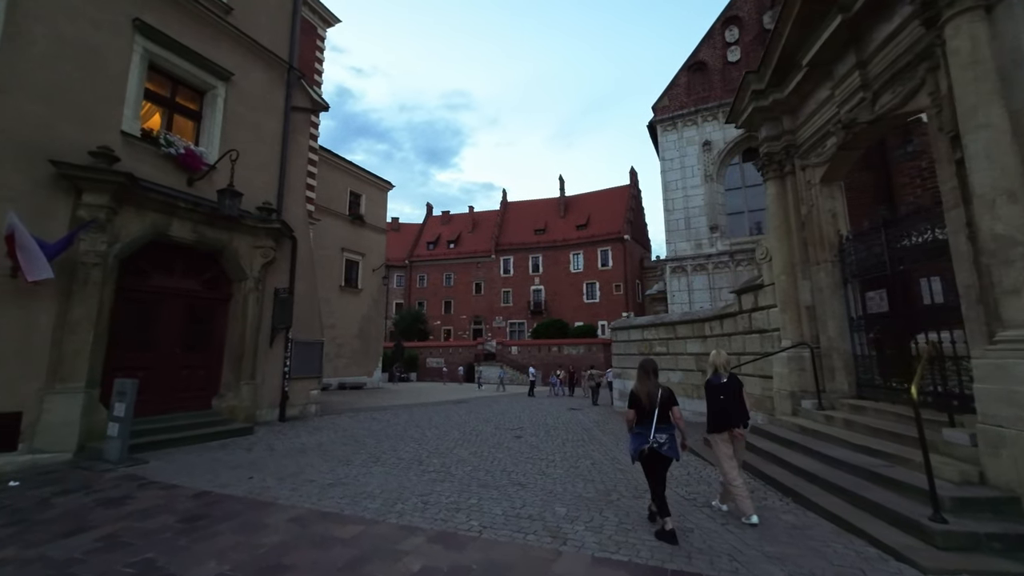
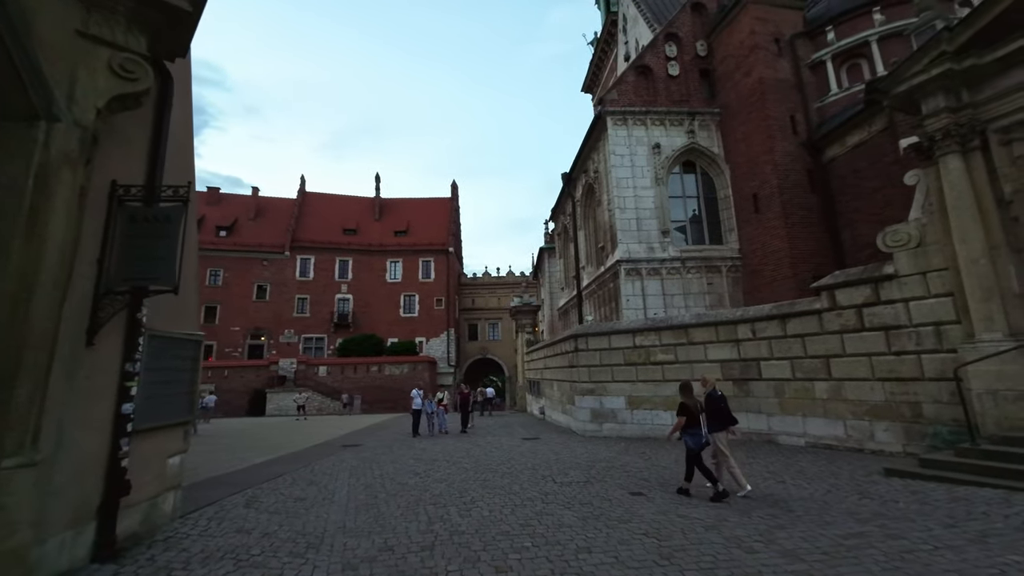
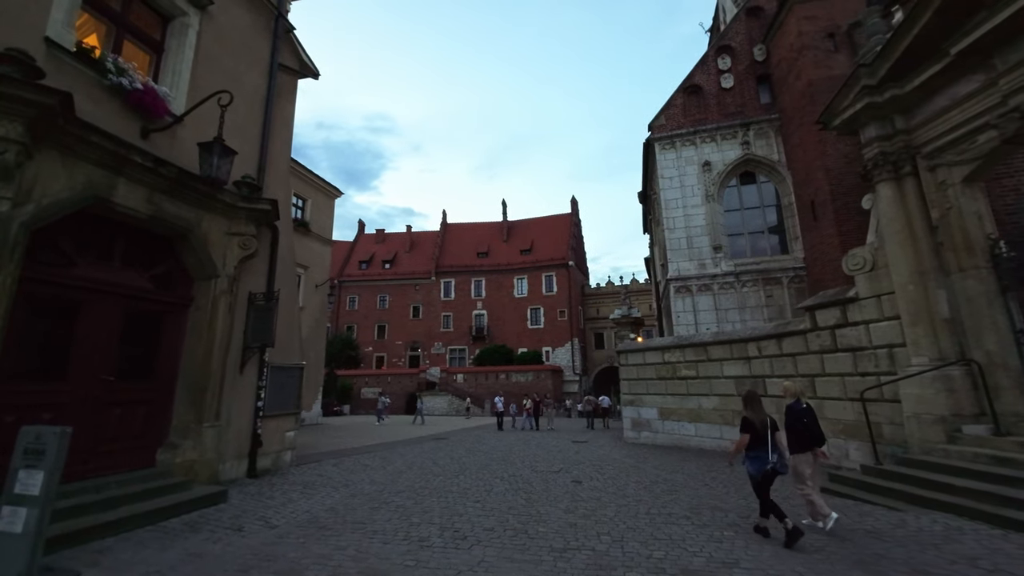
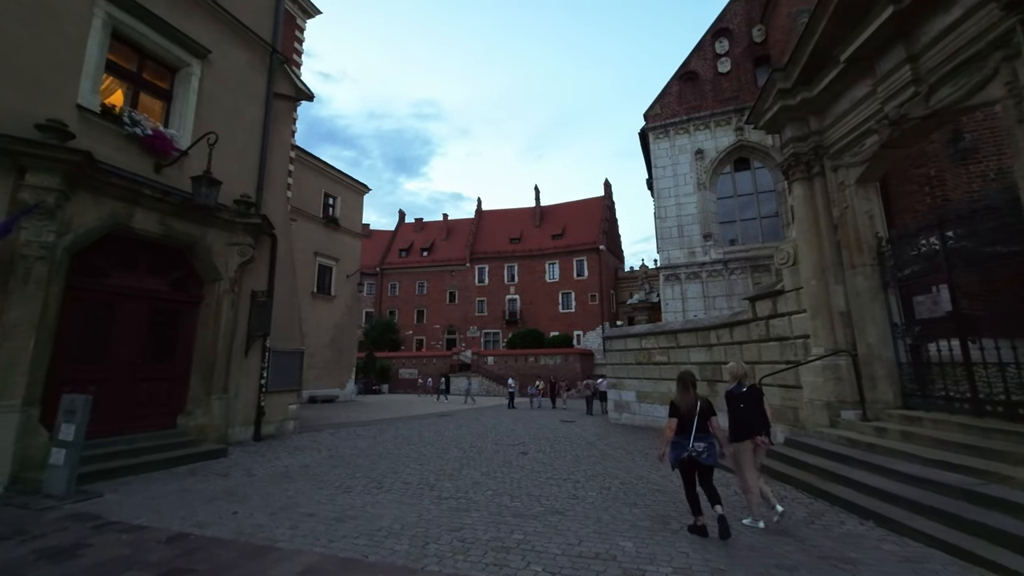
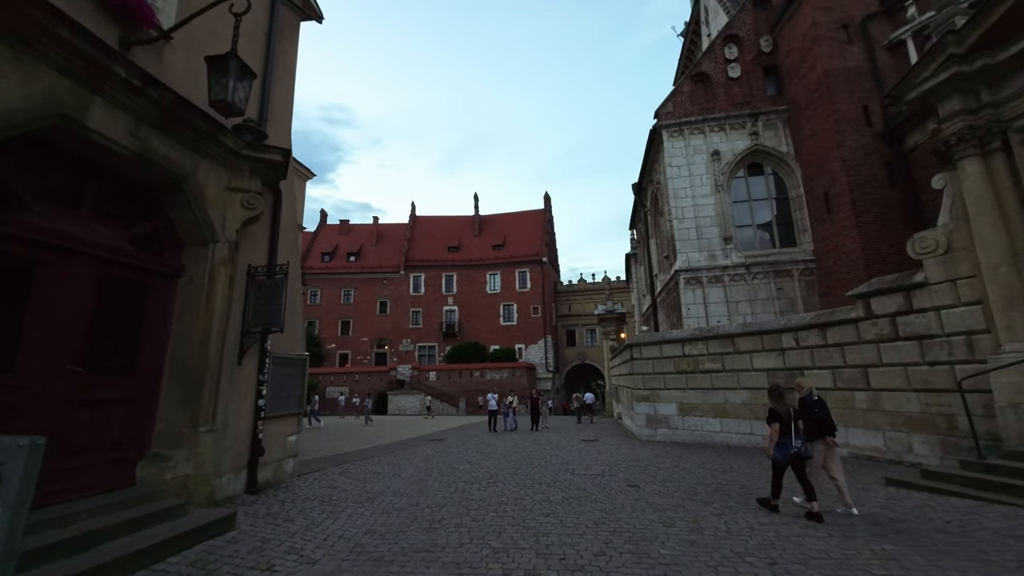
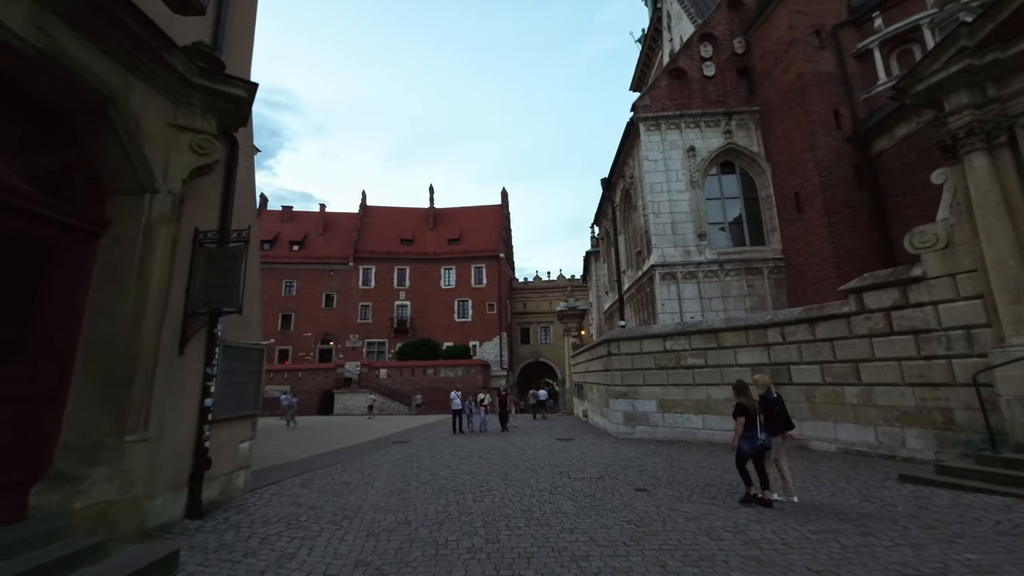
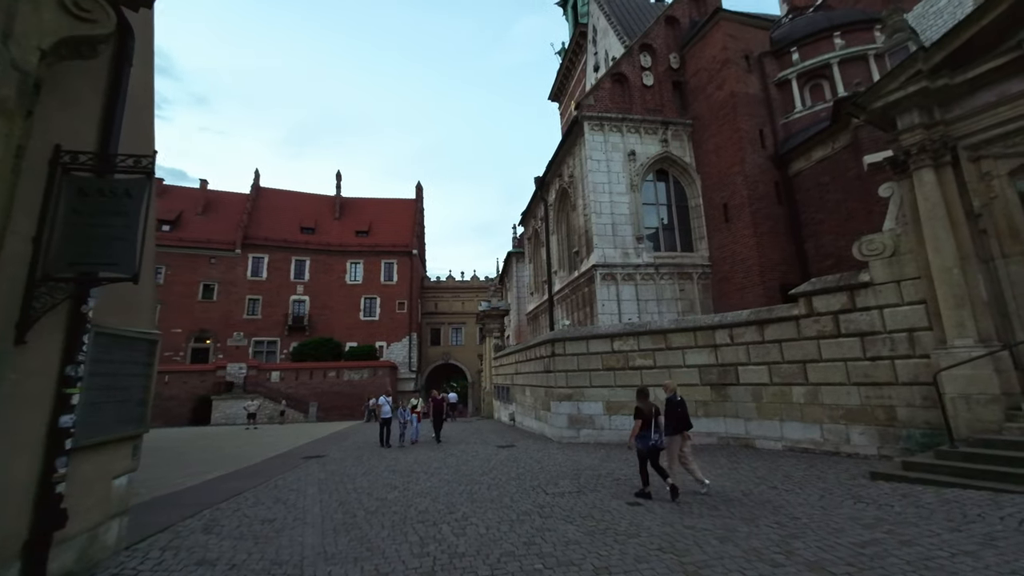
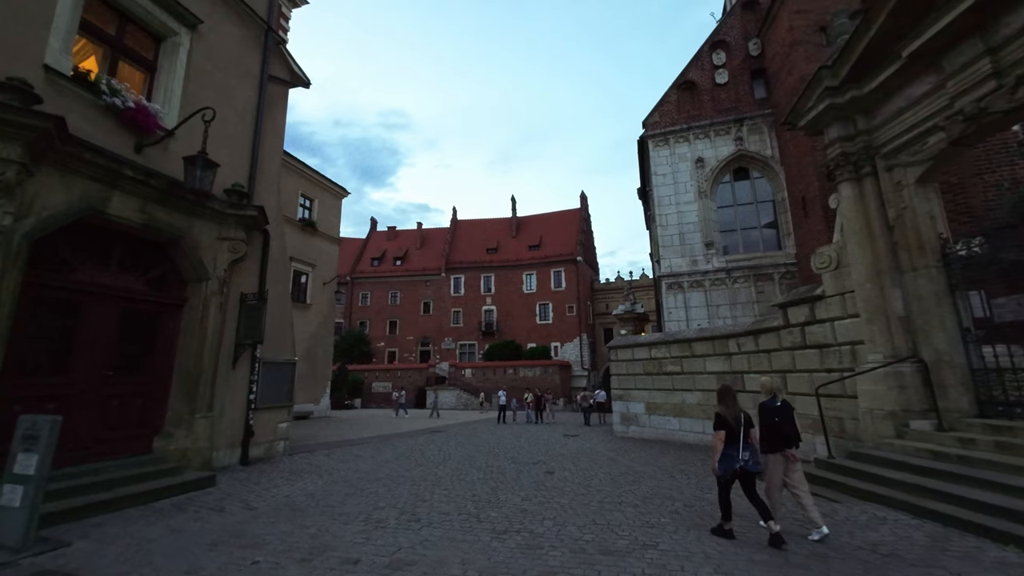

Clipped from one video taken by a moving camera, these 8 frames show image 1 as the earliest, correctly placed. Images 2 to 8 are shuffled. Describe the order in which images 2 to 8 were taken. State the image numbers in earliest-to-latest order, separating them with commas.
4, 8, 3, 5, 6, 2, 7
